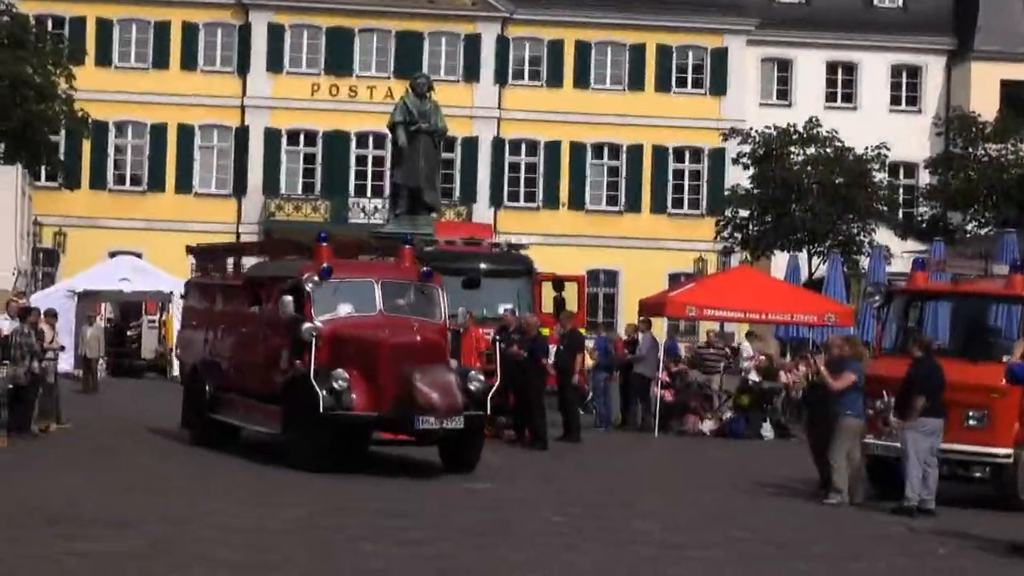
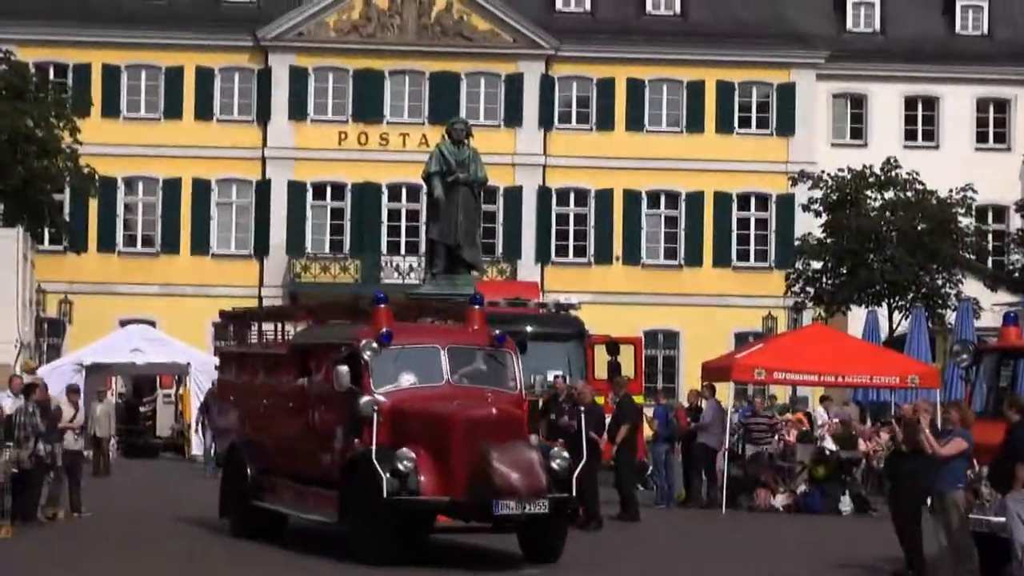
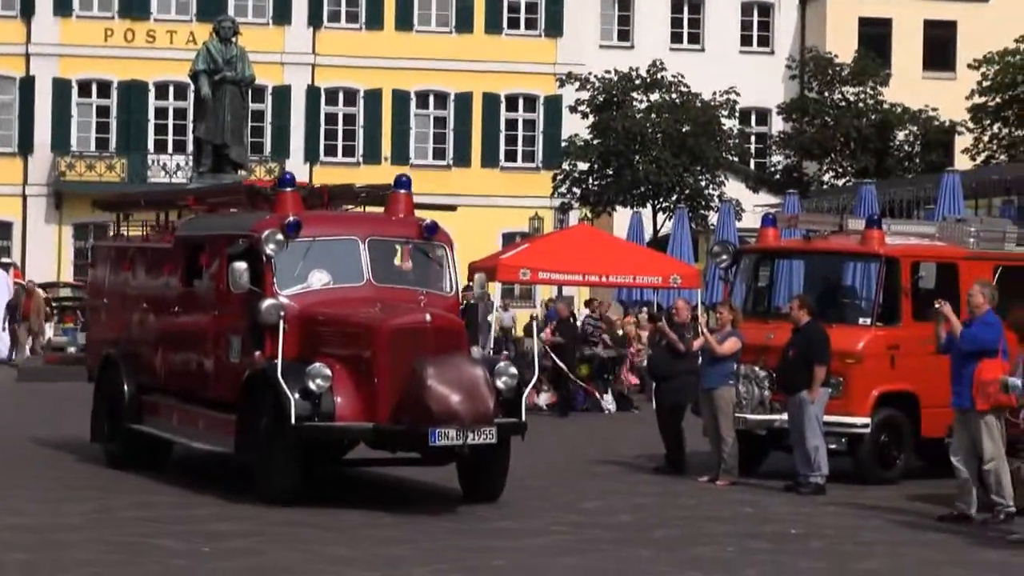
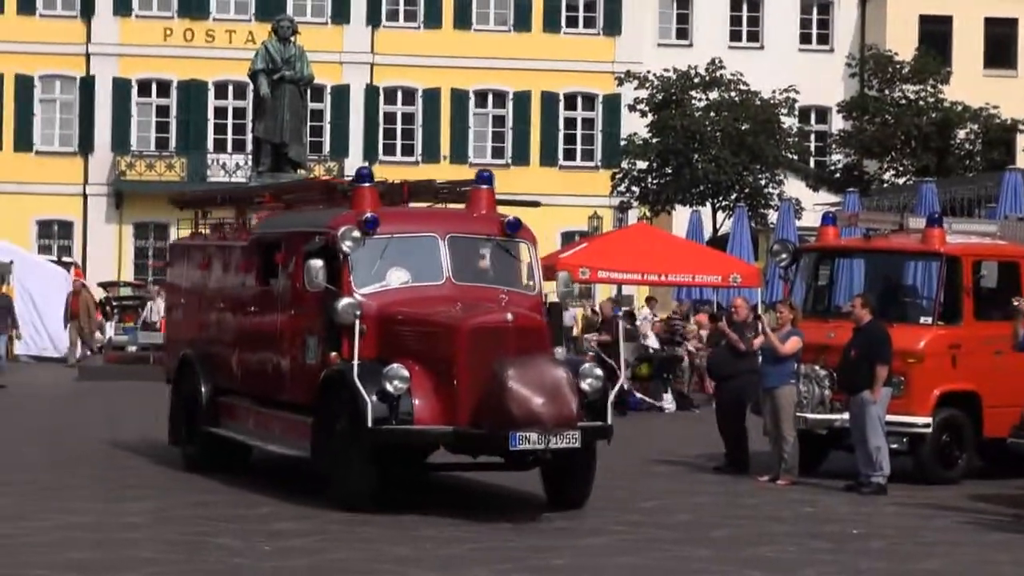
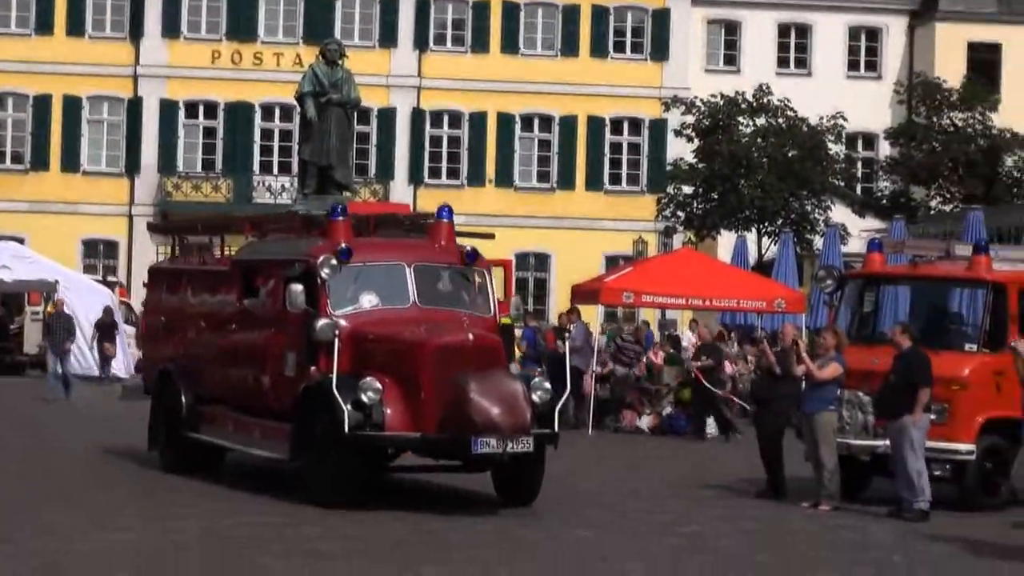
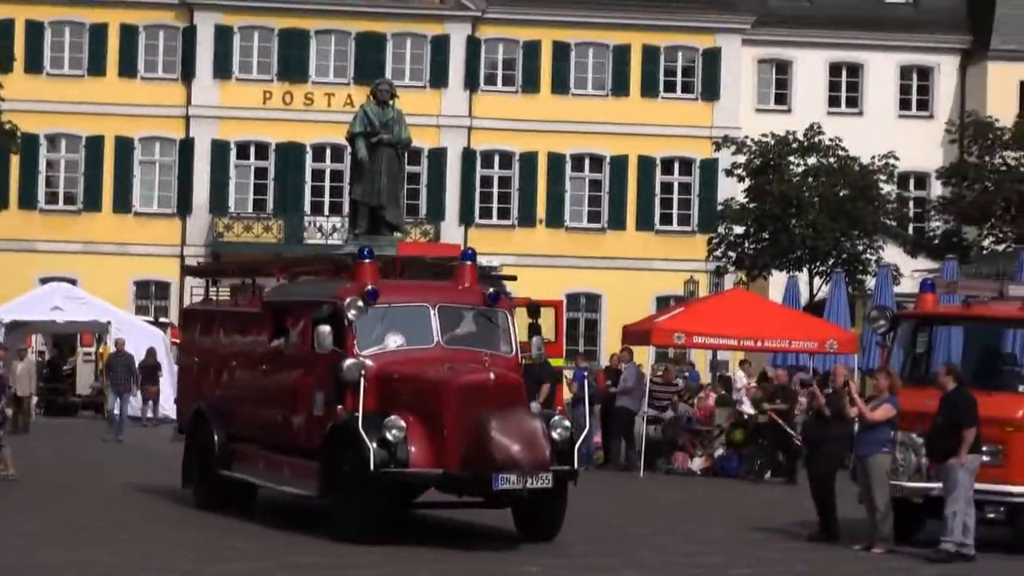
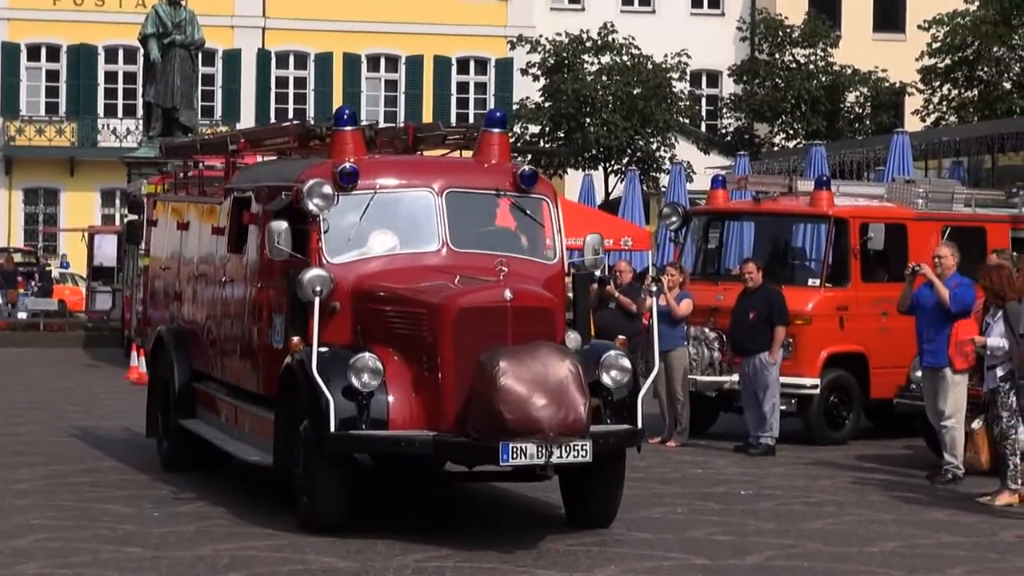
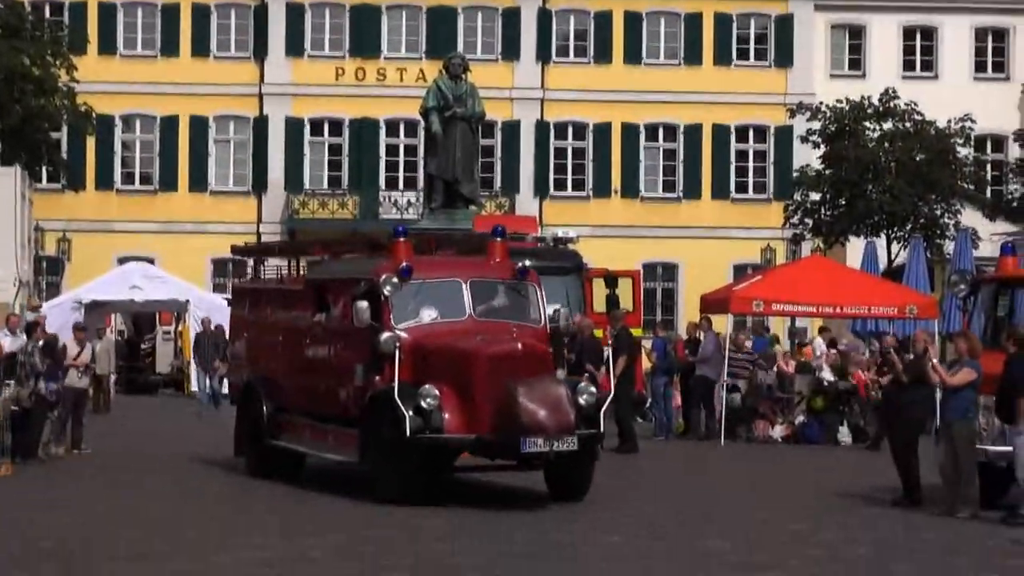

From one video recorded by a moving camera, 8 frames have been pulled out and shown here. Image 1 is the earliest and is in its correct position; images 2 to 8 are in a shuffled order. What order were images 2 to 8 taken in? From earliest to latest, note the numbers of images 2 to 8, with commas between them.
2, 8, 6, 5, 3, 4, 7
